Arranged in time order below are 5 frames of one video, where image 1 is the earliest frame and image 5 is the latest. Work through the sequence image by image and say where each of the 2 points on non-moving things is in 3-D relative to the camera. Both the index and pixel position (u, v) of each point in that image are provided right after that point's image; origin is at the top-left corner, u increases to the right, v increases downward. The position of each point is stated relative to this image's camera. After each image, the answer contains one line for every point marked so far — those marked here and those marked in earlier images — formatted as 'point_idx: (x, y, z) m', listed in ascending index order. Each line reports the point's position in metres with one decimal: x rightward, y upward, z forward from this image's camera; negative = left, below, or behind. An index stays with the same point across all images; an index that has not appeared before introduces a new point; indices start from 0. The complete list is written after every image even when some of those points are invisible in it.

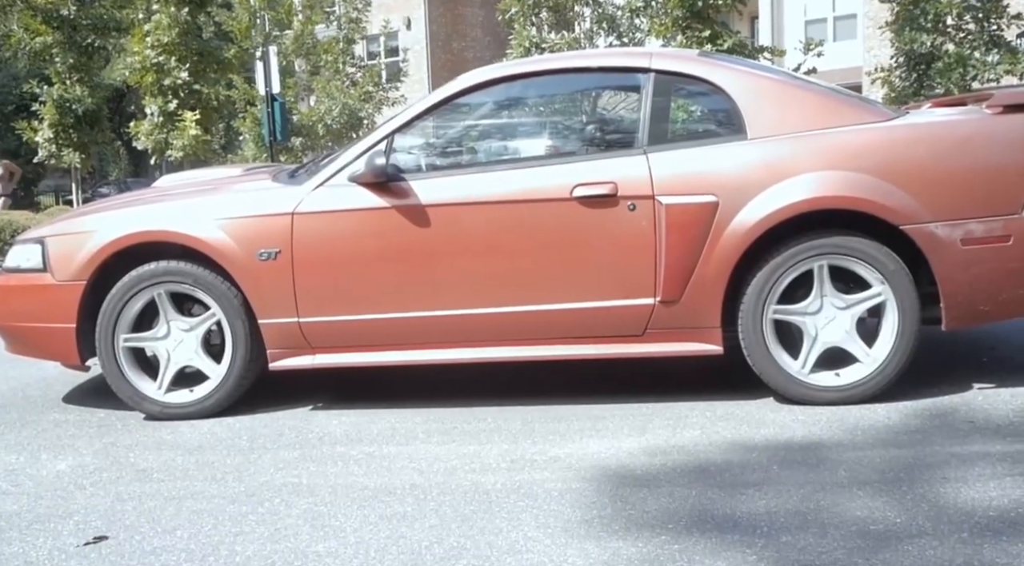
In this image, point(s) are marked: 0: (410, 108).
0: (-0.4, +0.8, +4.8) m
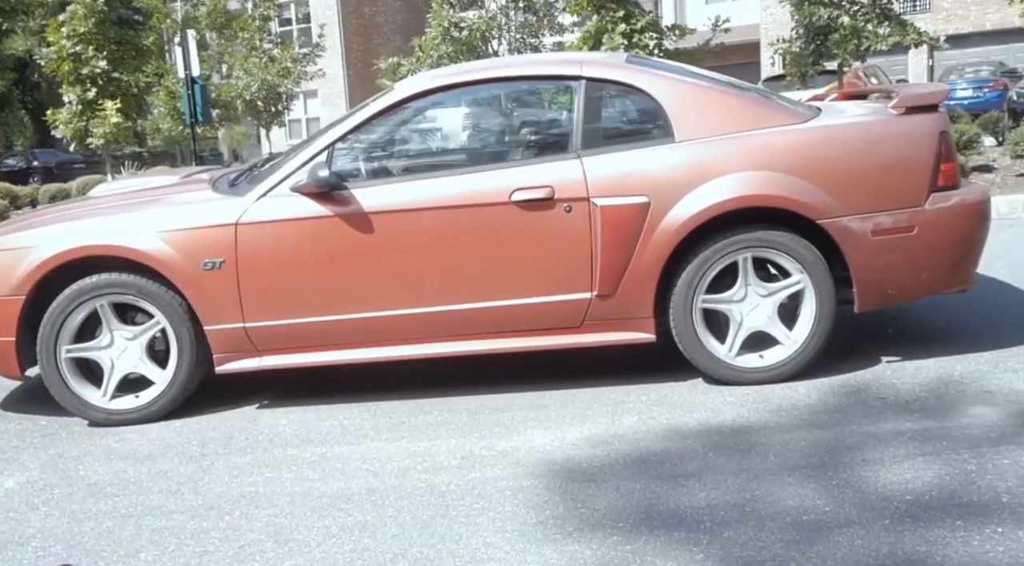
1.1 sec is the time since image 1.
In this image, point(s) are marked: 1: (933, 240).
0: (-0.8, +0.8, +4.8) m
1: (+1.9, +0.2, +4.4) m
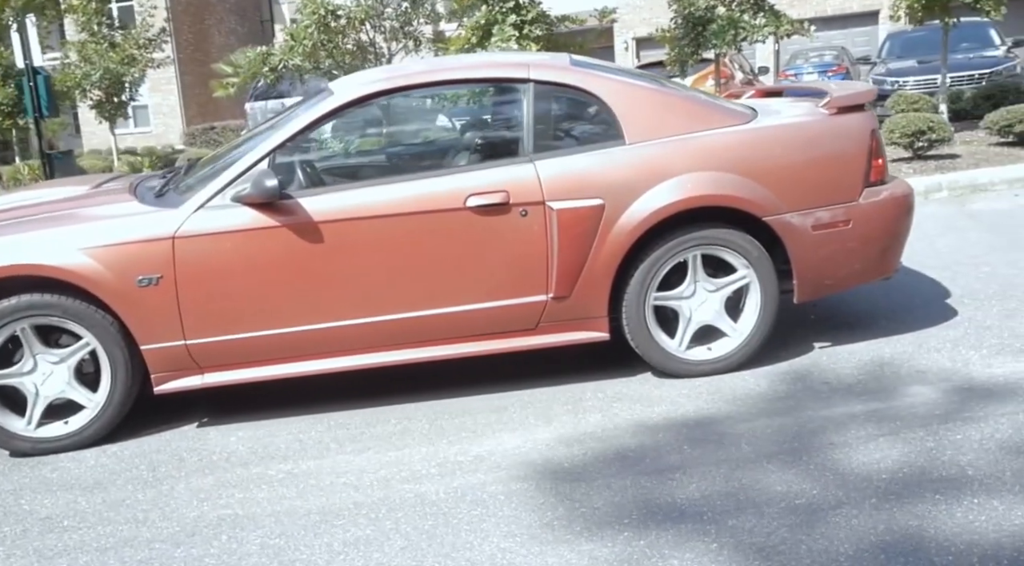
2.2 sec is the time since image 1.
0: (-1.0, +0.8, +4.8) m
1: (+1.7, +0.3, +4.8) m
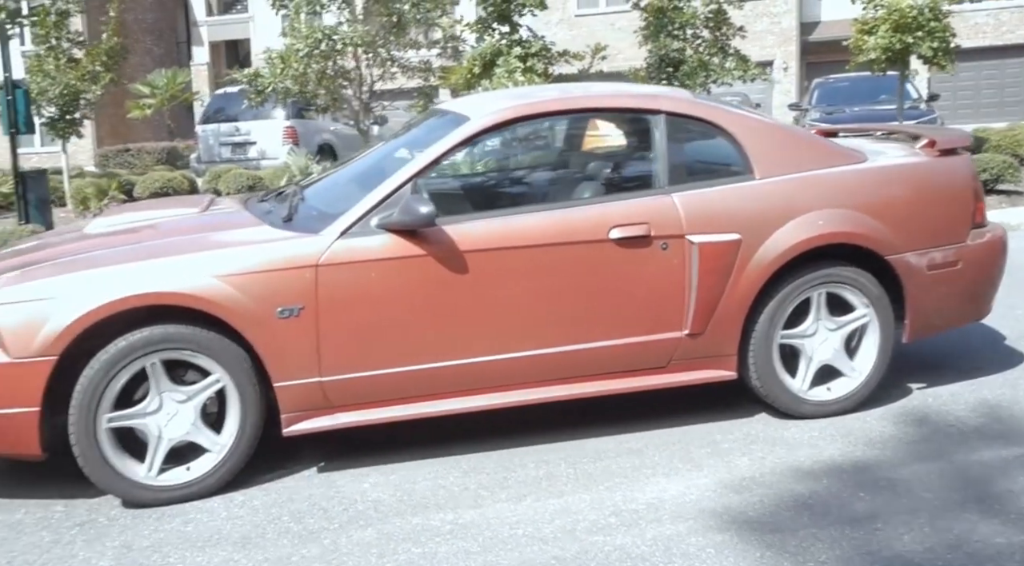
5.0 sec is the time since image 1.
0: (-0.4, +0.6, +4.6) m
1: (+2.3, 0.0, +5.0) m
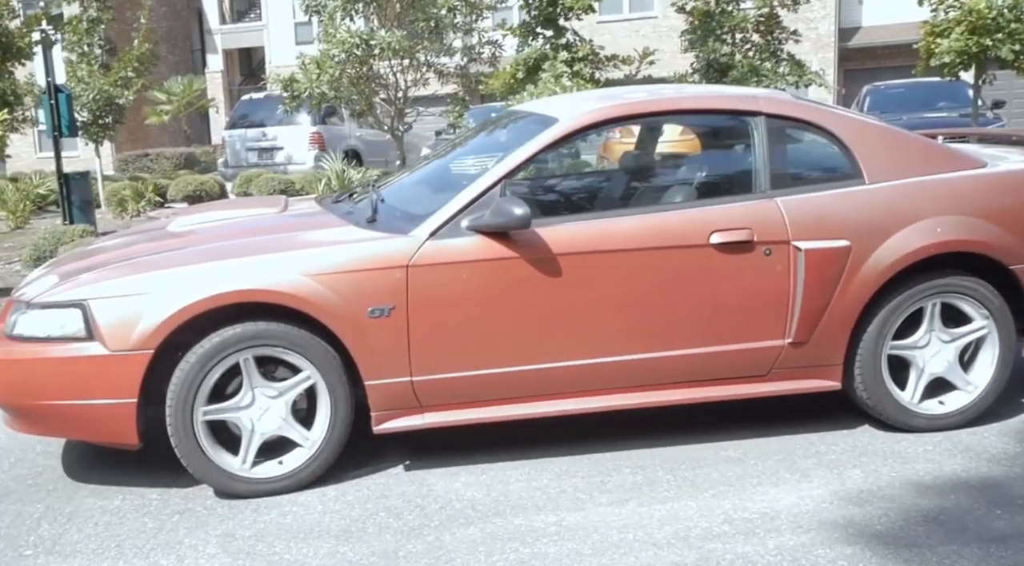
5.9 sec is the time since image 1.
0: (+0.1, +0.6, +4.5) m
1: (+2.8, 0.0, +4.8) m
